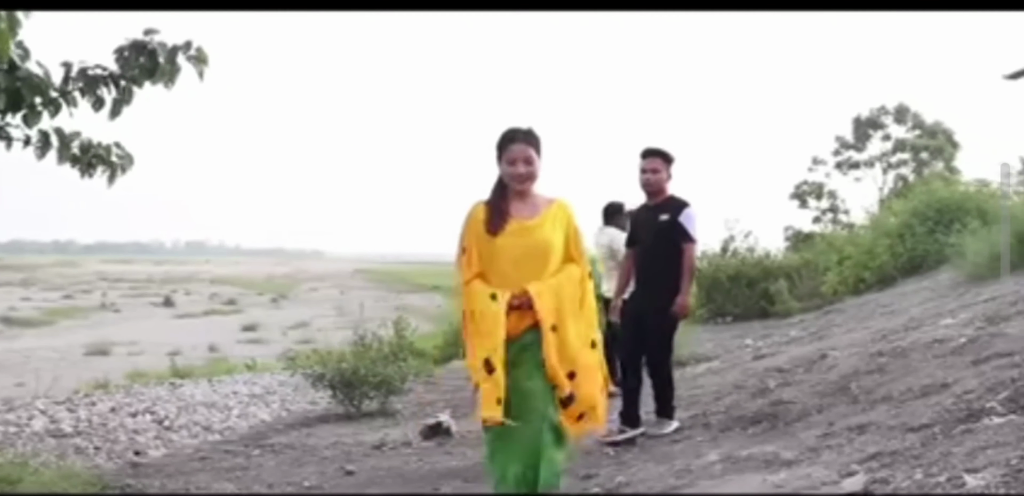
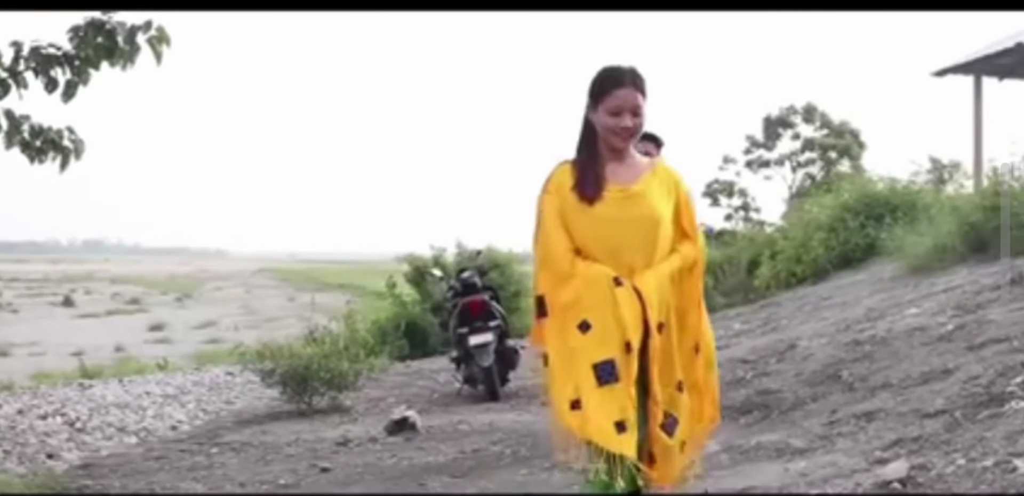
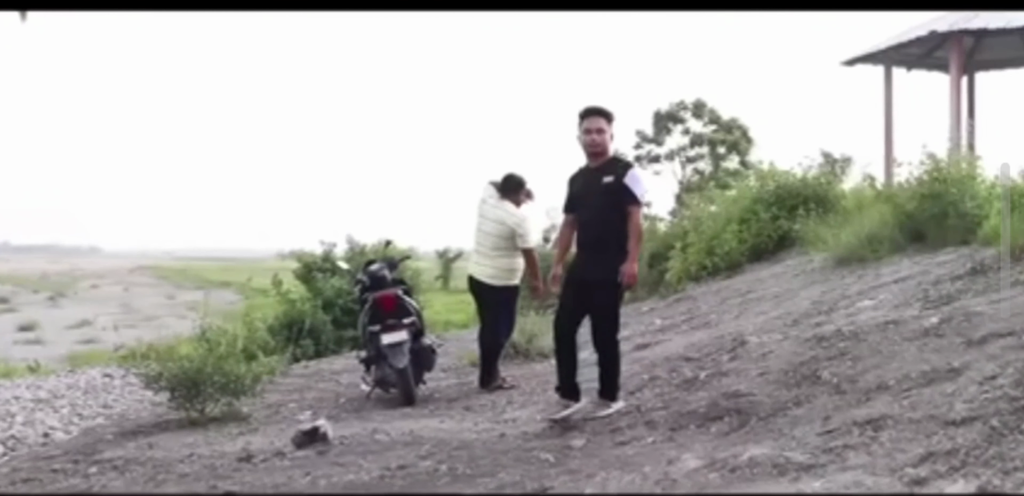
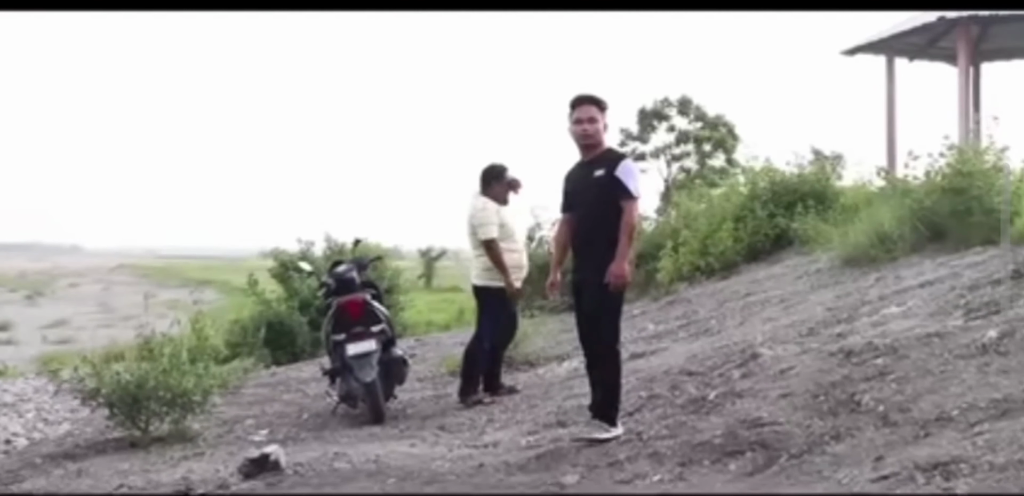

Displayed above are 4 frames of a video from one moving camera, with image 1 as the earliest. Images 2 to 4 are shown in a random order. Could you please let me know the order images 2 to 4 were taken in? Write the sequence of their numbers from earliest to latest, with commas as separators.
2, 3, 4
